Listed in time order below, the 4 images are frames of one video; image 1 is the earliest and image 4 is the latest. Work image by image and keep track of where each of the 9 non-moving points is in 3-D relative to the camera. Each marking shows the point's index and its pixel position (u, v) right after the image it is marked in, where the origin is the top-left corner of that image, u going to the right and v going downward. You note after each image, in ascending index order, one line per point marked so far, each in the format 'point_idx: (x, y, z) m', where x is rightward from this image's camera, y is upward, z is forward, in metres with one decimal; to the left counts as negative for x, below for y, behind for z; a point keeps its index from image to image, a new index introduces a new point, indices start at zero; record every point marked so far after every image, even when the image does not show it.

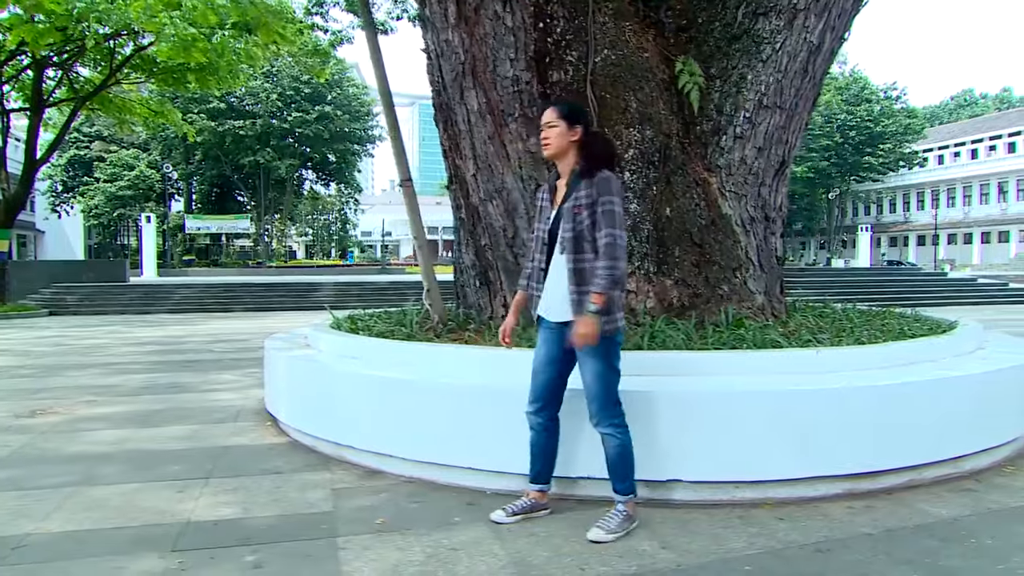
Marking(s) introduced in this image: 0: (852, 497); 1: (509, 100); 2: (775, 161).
0: (+1.5, -0.9, +3.5) m
1: (0.0, +1.0, +4.4) m
2: (+1.7, +0.8, +5.1) m
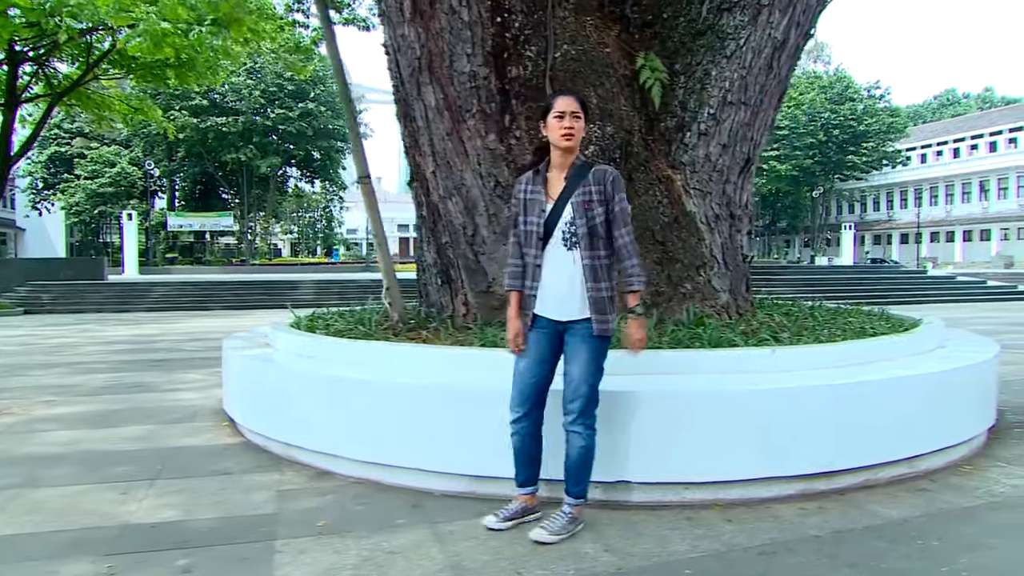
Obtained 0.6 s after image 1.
0: (+1.3, -0.9, +3.5) m
1: (-0.3, +1.1, +4.3) m
2: (+1.5, +0.8, +5.1) m
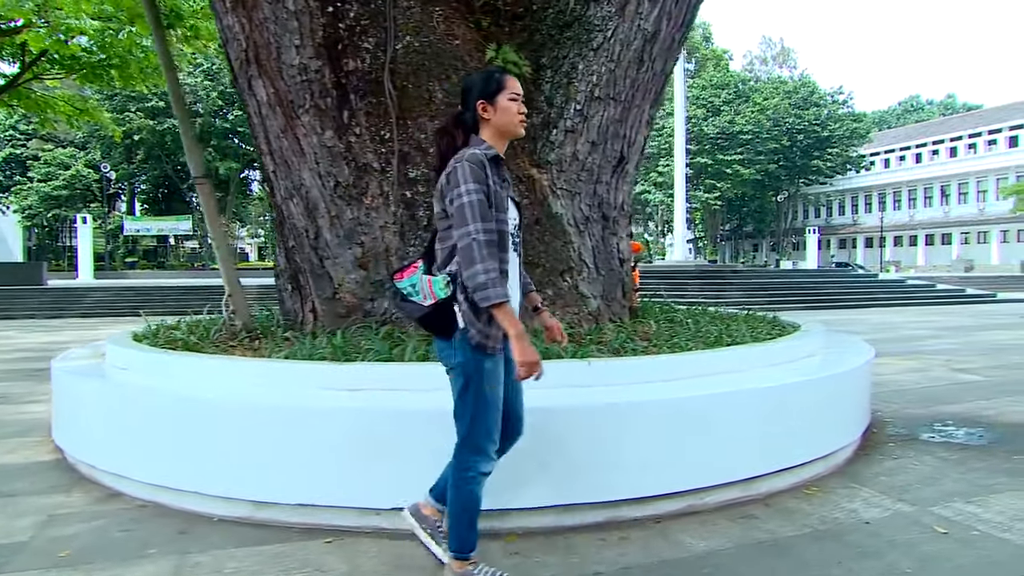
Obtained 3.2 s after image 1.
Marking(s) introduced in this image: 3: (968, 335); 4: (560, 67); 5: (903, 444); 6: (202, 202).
0: (+0.4, -1.0, +3.2) m
1: (-1.1, +1.0, +4.1) m
2: (+0.6, +0.8, +4.8) m
3: (+4.8, -0.5, +8.2) m
4: (+0.3, +1.3, +4.6) m
5: (+2.1, -0.8, +4.2) m
6: (-1.7, +0.5, +4.4) m
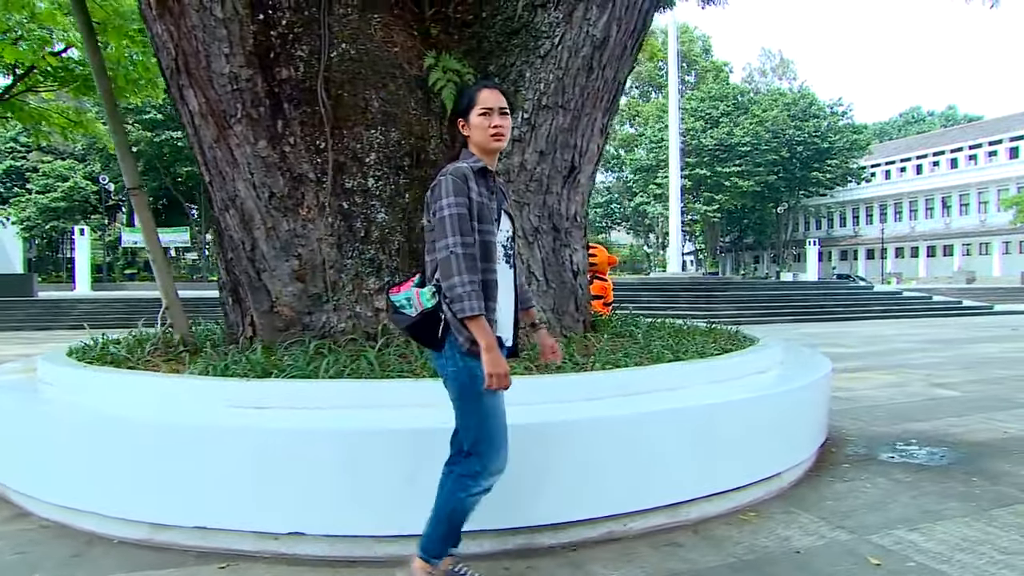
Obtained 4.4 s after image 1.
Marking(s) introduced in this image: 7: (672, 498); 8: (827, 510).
0: (+0.1, -1.0, +3.0) m
1: (-1.4, +1.0, +4.0) m
2: (+0.3, +0.7, +4.7) m
3: (+4.5, -0.6, +7.9) m
4: (0.0, +1.2, +4.5) m
5: (+1.8, -0.9, +4.1) m
6: (-2.1, +0.4, +4.4) m
7: (+0.7, -0.9, +3.2) m
8: (+1.4, -1.0, +3.4) m
